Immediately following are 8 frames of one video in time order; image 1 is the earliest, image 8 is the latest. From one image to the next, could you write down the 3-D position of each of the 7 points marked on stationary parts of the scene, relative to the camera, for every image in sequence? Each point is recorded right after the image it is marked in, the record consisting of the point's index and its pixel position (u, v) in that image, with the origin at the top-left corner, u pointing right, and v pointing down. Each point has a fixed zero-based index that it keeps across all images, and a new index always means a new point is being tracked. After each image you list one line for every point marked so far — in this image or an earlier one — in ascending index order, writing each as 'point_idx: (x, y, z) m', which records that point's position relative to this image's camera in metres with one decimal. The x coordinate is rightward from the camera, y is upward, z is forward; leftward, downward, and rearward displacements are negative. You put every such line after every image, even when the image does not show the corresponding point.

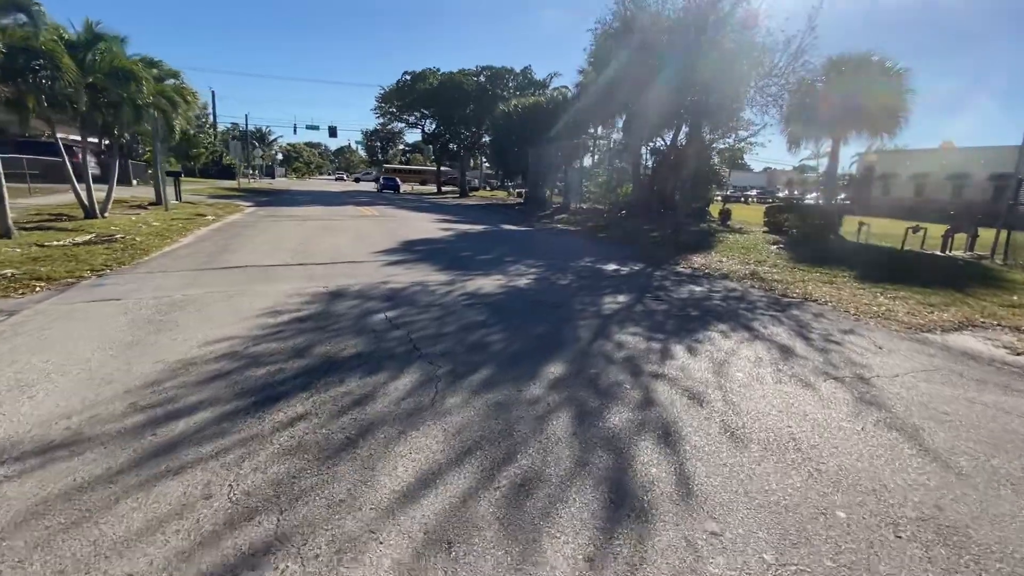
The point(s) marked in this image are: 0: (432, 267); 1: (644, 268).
0: (-1.6, +0.4, +9.5) m
1: (+2.9, +0.4, +10.8) m
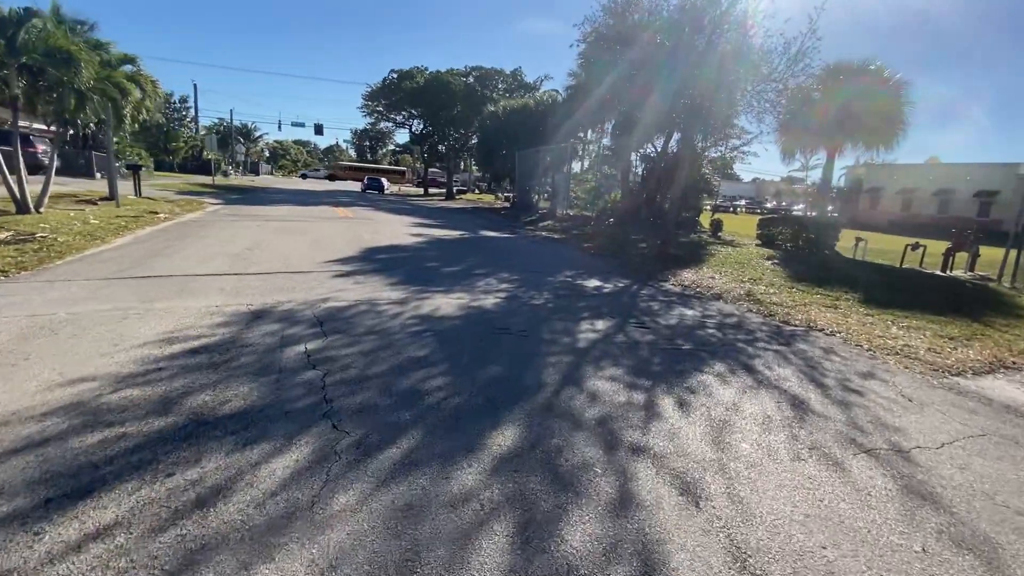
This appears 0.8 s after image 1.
0: (-2.2, +0.1, +8.3) m
1: (+2.3, +0.1, +9.8) m
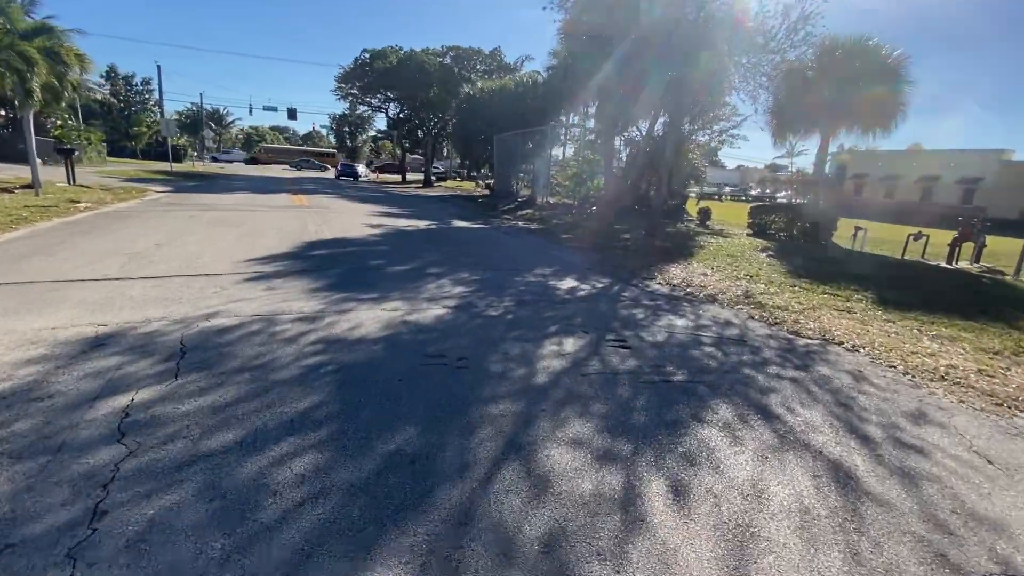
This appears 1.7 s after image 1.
0: (-2.8, 0.0, +6.8) m
1: (+1.6, 0.0, +8.4) m
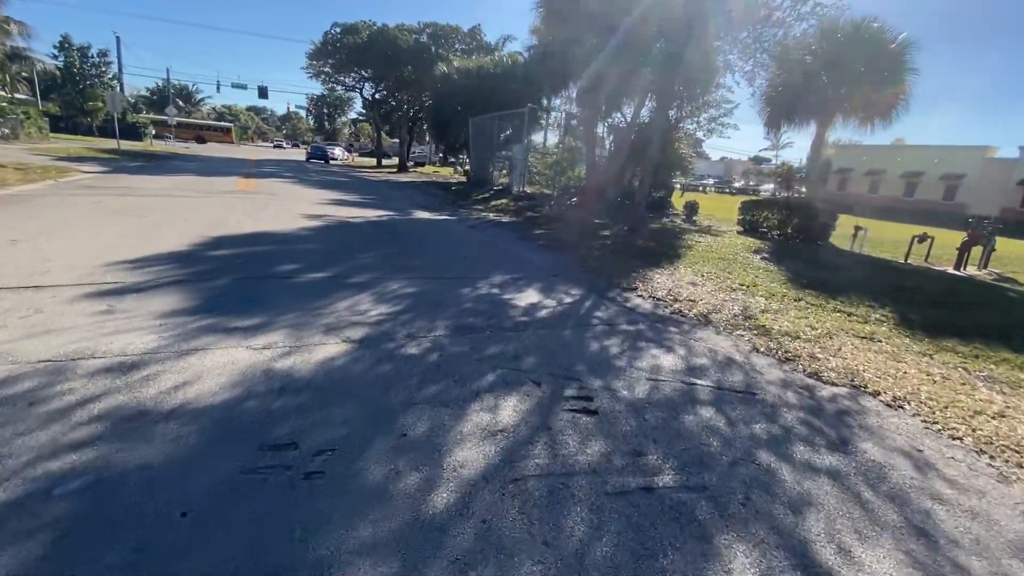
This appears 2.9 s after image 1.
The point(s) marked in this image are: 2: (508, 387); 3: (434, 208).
0: (-3.5, -0.2, +5.0) m
1: (+0.9, -0.2, +6.8) m
2: (0.0, -0.8, +3.8) m
3: (-2.8, +2.9, +17.3) m
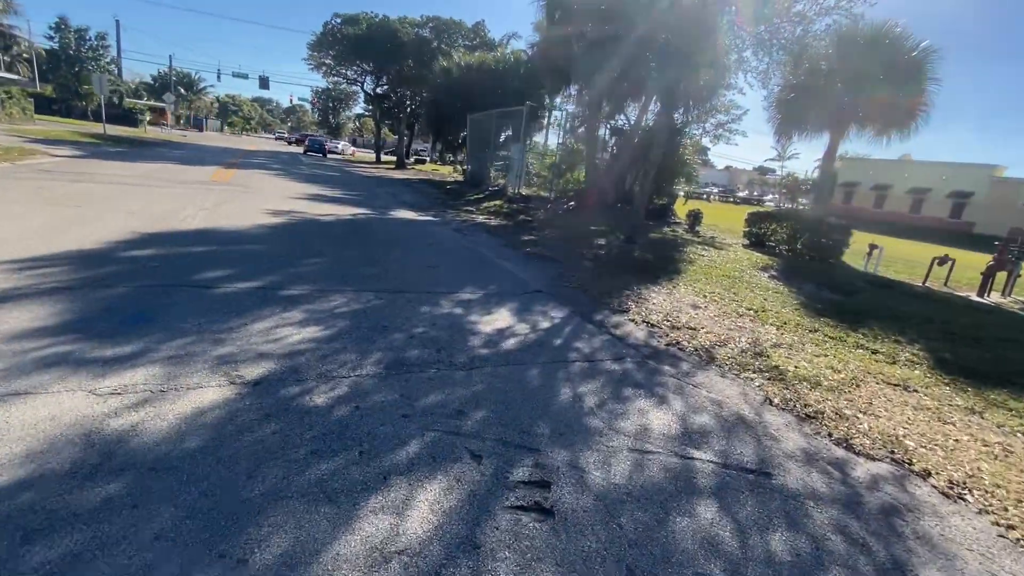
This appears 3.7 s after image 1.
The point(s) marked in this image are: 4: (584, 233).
0: (-3.9, -0.3, +4.0) m
1: (+0.5, -0.4, +5.7) m
2: (-0.4, -1.0, +2.8) m
3: (-3.1, +2.7, +16.3) m
4: (+2.0, +1.5, +13.2) m
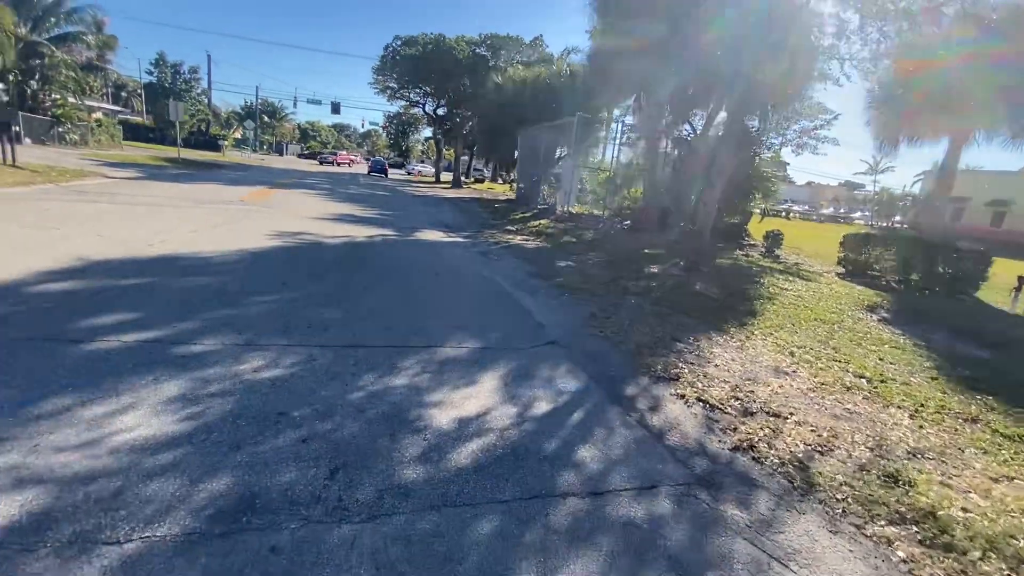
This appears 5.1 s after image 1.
0: (-4.2, -0.6, +2.7) m
1: (+0.4, -0.9, +3.9) m
2: (-1.0, -1.4, +1.0) m
3: (-1.7, +1.9, +14.9) m
4: (+2.8, +0.7, +11.1) m
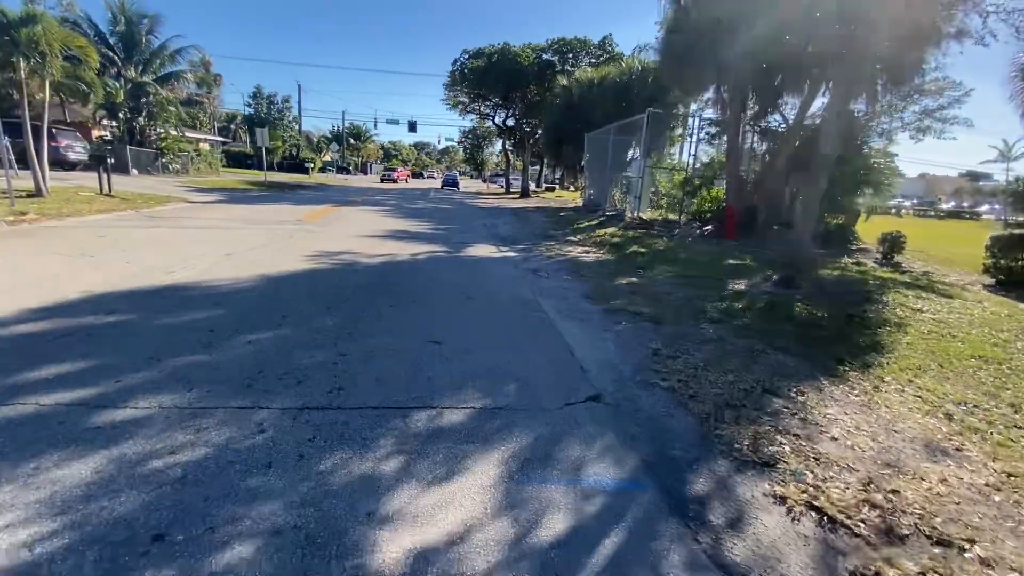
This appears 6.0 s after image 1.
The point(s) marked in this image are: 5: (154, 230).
0: (-4.3, -1.0, +2.2) m
1: (+0.4, -1.2, +2.6) m
2: (-1.4, -1.7, 0.0) m
3: (0.0, +1.4, +13.9) m
4: (+3.9, +0.3, +9.4) m
5: (-8.3, +1.3, +11.2) m
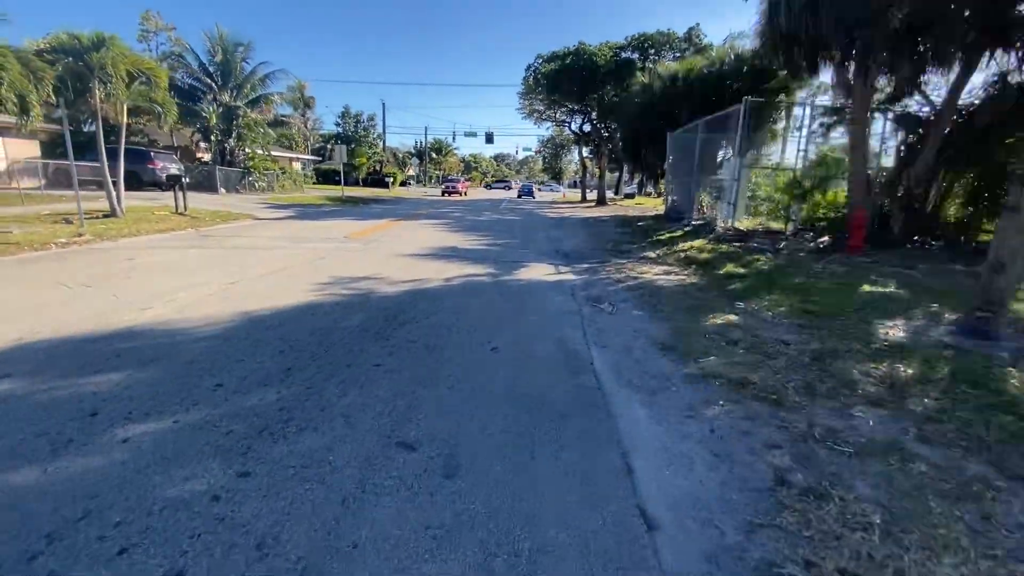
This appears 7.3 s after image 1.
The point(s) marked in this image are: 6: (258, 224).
0: (-4.6, -1.3, +1.1) m
1: (+0.1, -1.6, +0.7) m
2: (-2.1, -2.0, -1.6) m
3: (+1.6, +0.7, +11.9) m
4: (+4.7, -0.3, +6.8) m
5: (-7.0, +0.8, +10.7) m
6: (-8.6, +2.2, +16.5) m
